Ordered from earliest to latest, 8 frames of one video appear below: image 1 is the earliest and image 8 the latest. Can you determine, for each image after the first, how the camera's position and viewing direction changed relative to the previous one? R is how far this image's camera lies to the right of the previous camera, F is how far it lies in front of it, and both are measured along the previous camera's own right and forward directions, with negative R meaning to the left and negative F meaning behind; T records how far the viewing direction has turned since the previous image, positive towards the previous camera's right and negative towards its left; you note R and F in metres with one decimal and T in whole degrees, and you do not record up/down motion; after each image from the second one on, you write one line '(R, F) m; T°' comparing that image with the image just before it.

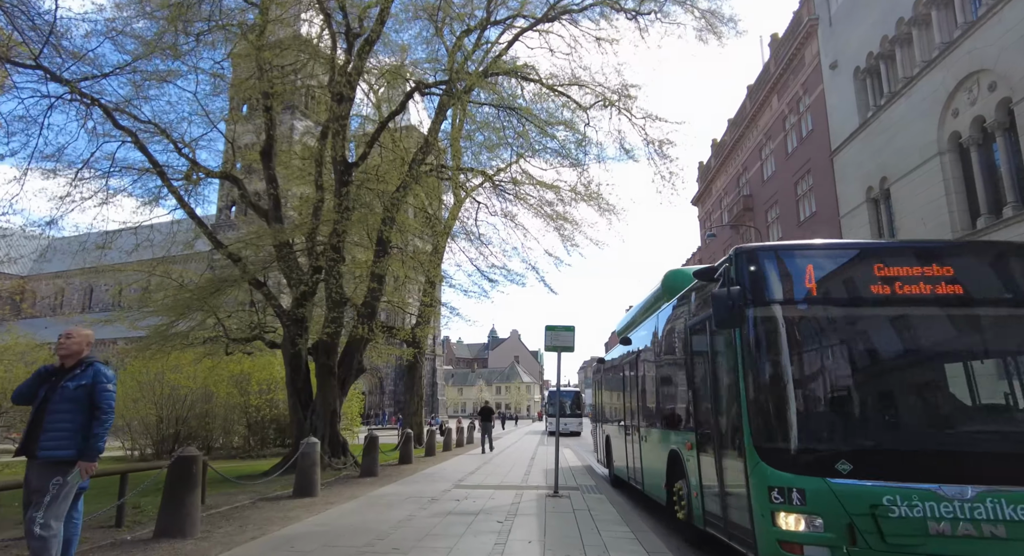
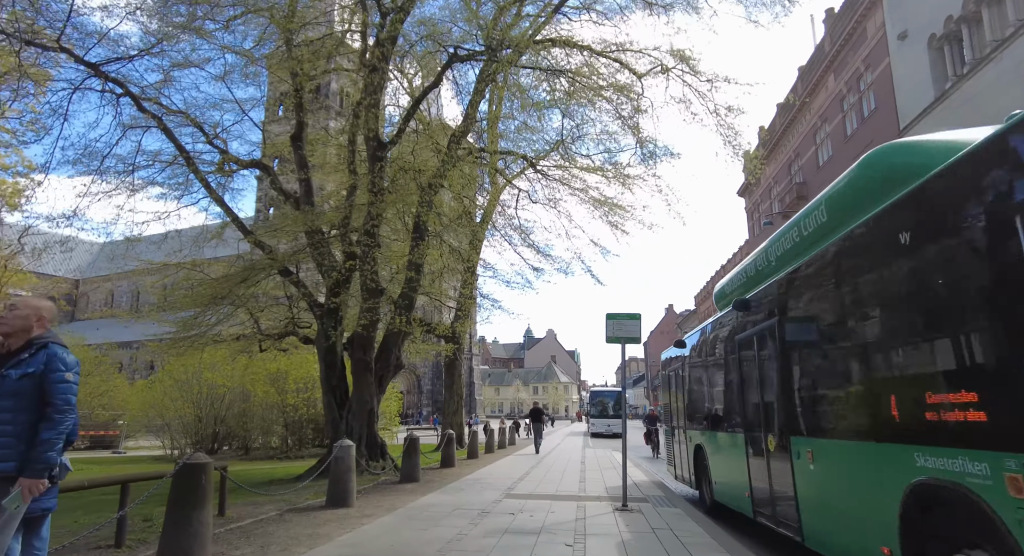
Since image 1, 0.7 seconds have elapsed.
(-0.3, +1.0) m; -3°
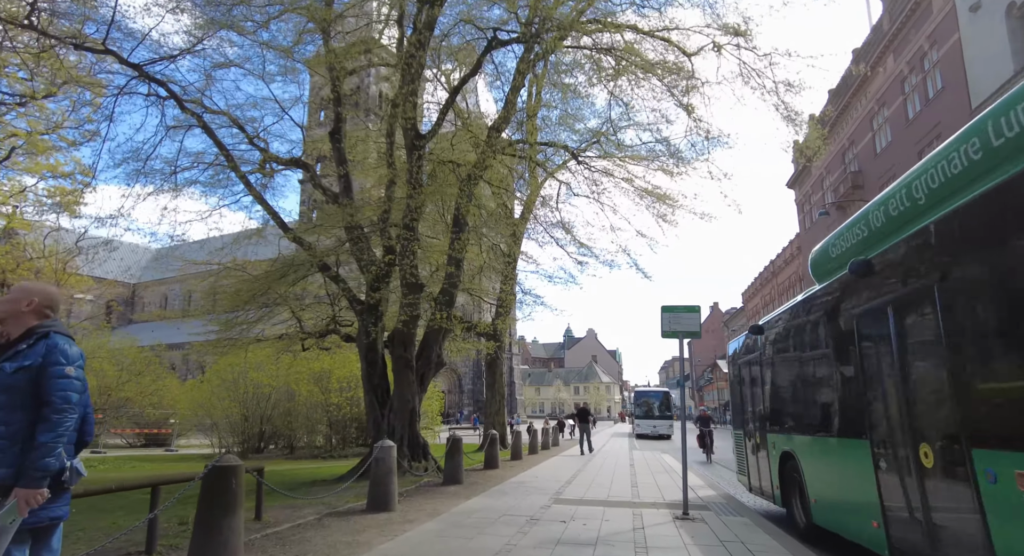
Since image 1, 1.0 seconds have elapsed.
(-0.1, +0.4) m; -4°
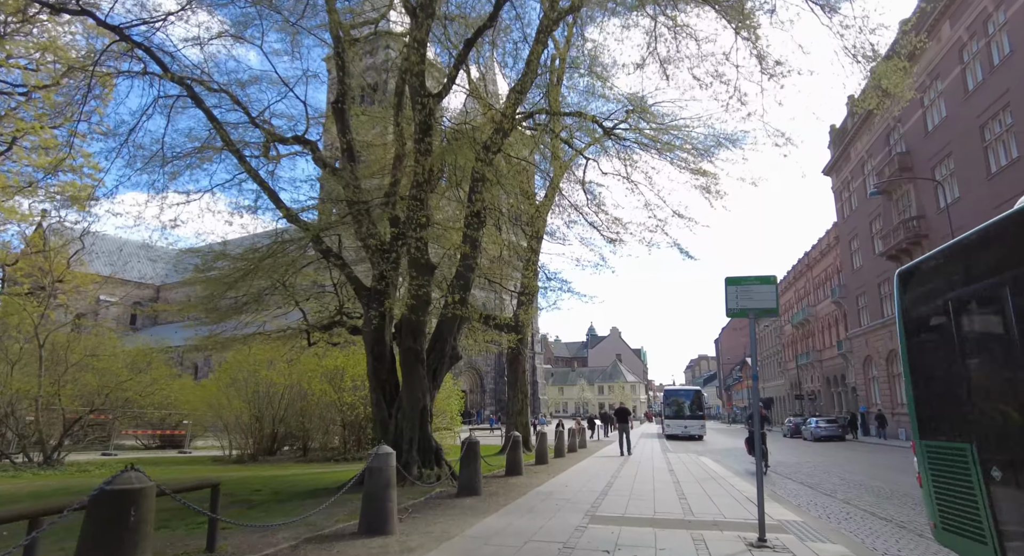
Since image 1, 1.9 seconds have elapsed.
(0.0, +1.4) m; -2°
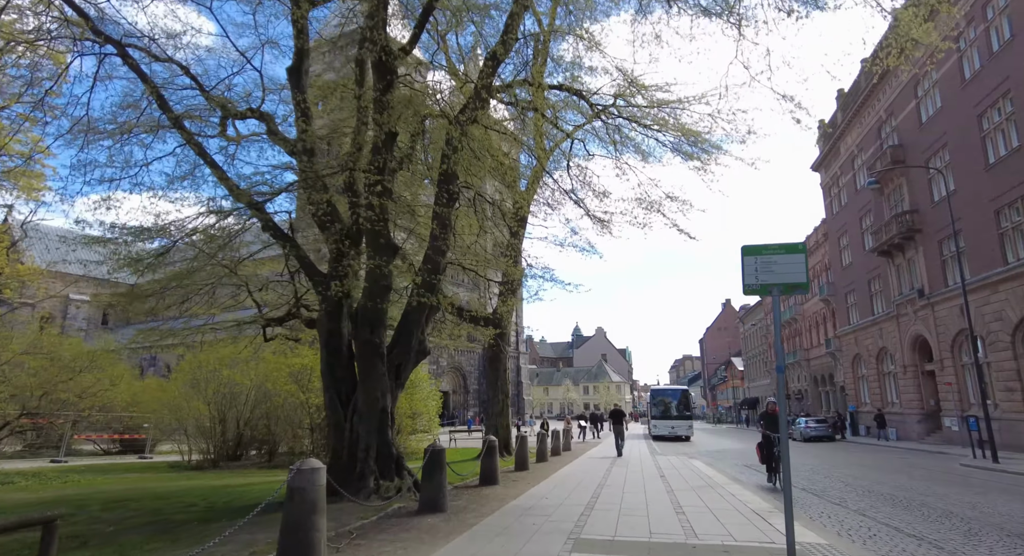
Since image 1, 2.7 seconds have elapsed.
(+0.2, +1.2) m; +1°
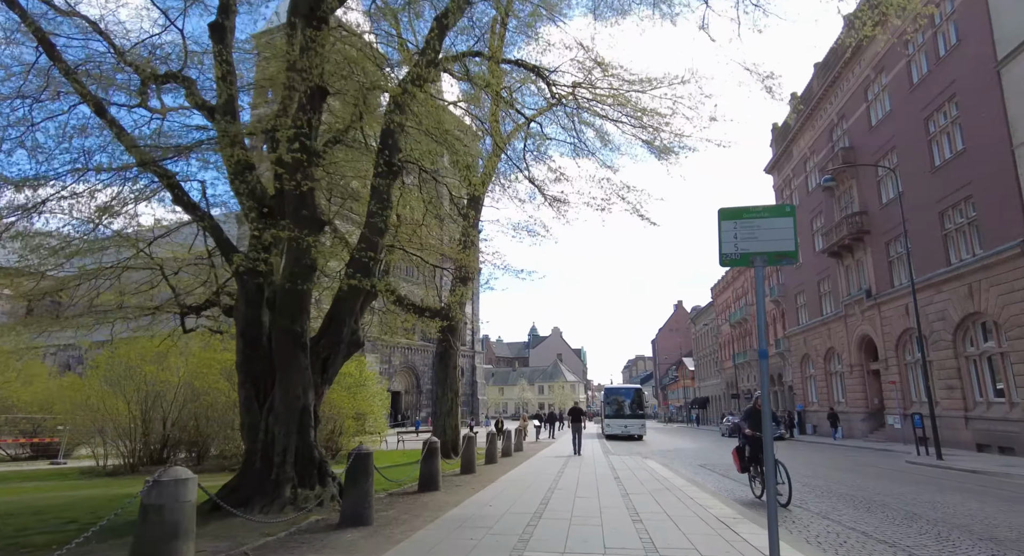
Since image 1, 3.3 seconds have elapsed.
(+0.2, +0.9) m; +4°
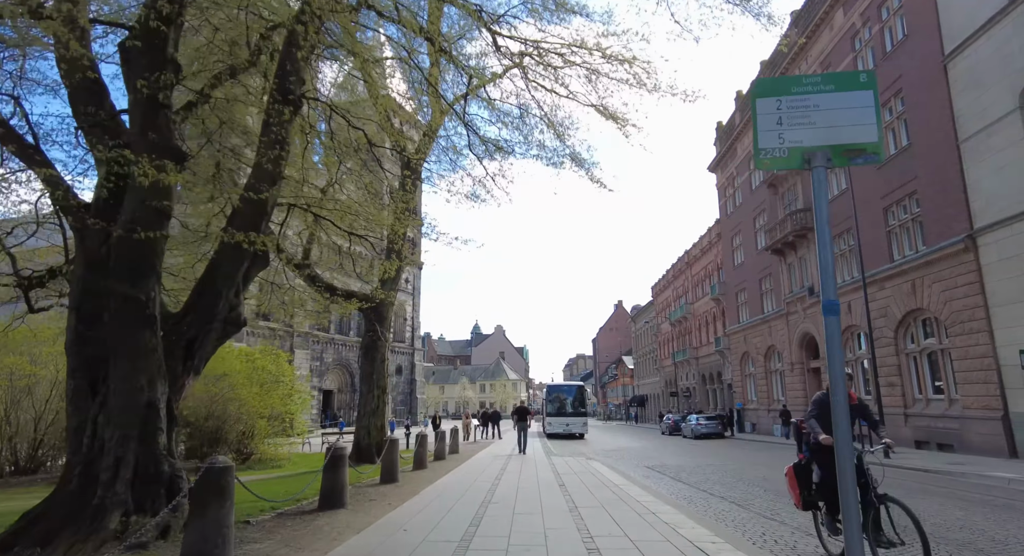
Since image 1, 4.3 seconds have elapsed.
(+0.2, +1.6) m; +5°
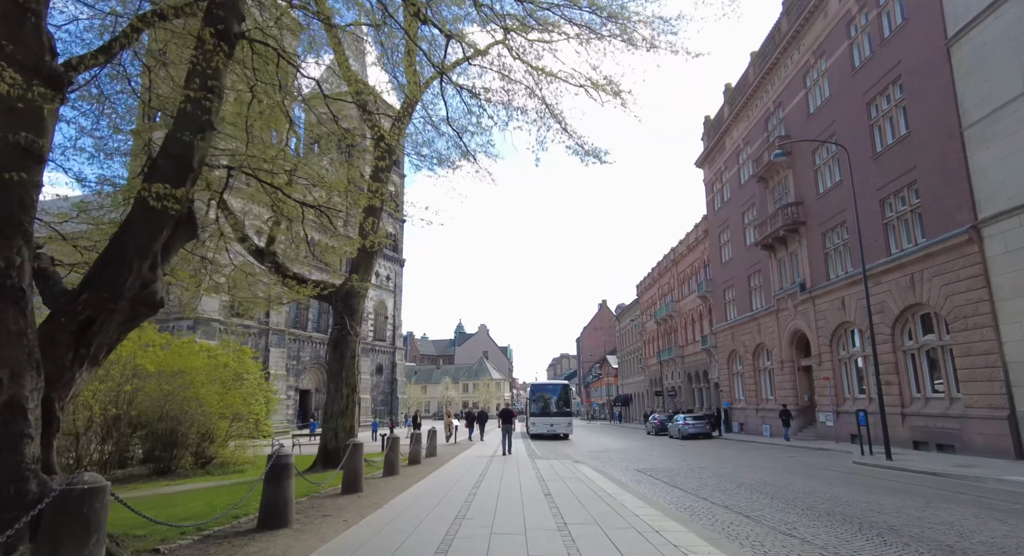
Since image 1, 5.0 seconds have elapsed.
(+0.1, +1.2) m; +1°
